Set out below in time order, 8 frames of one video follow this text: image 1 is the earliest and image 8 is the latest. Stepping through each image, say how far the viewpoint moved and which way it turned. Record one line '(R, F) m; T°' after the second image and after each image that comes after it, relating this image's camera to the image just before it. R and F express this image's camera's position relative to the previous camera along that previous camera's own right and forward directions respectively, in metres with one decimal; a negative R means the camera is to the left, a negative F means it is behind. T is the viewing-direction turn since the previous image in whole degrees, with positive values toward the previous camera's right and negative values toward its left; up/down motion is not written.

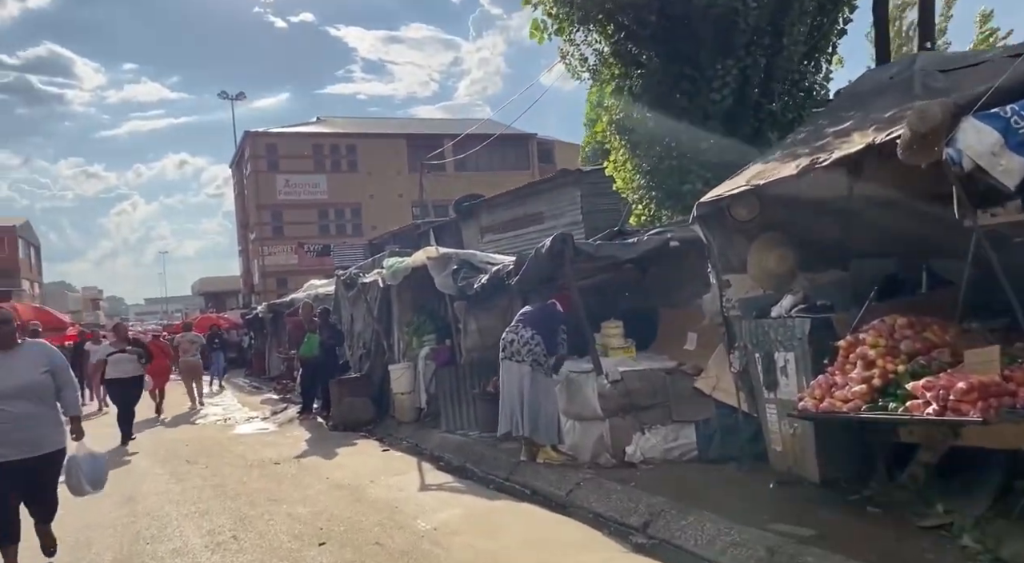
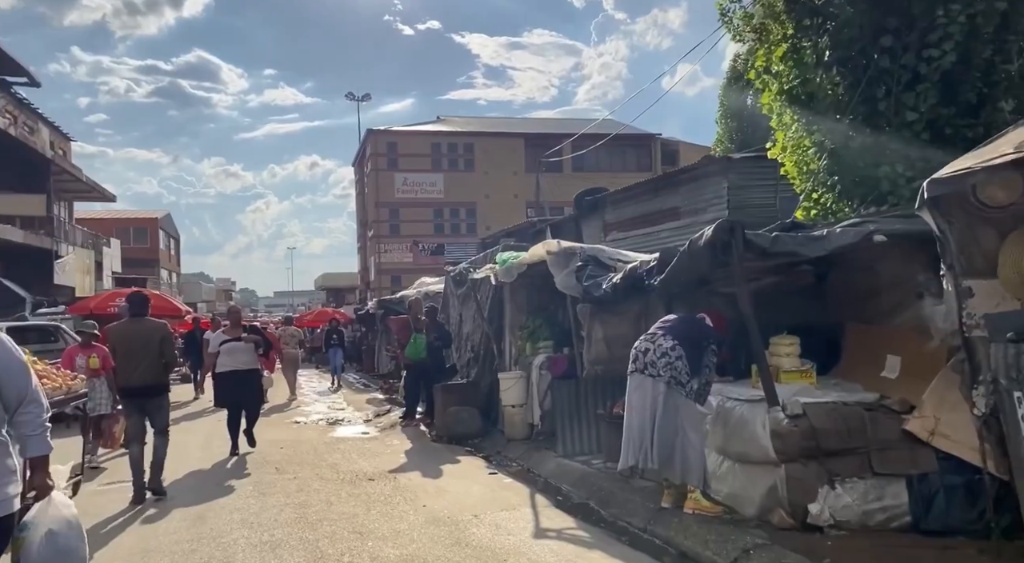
(-0.3, +1.5) m; -8°
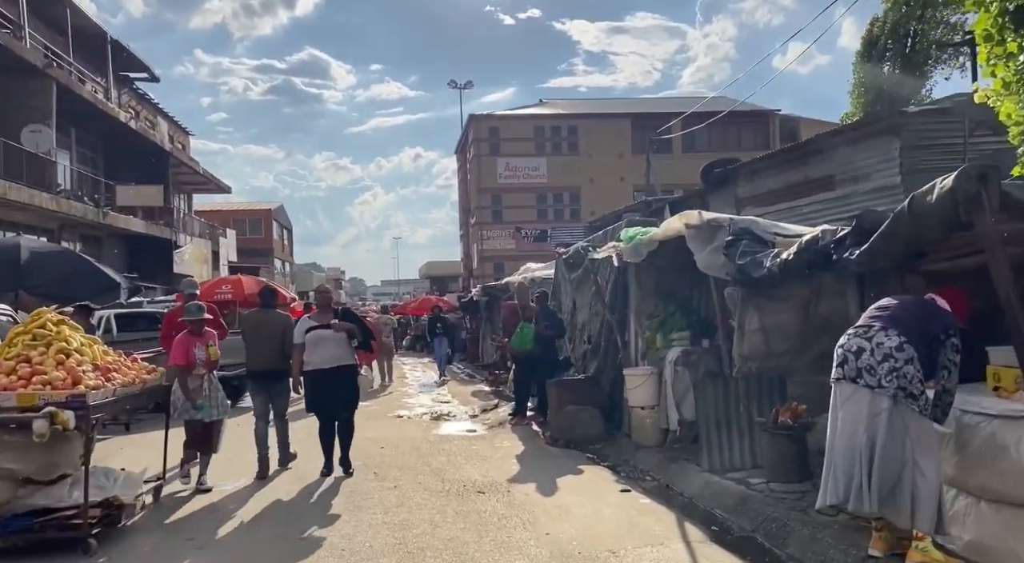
(-0.3, +1.4) m; -7°
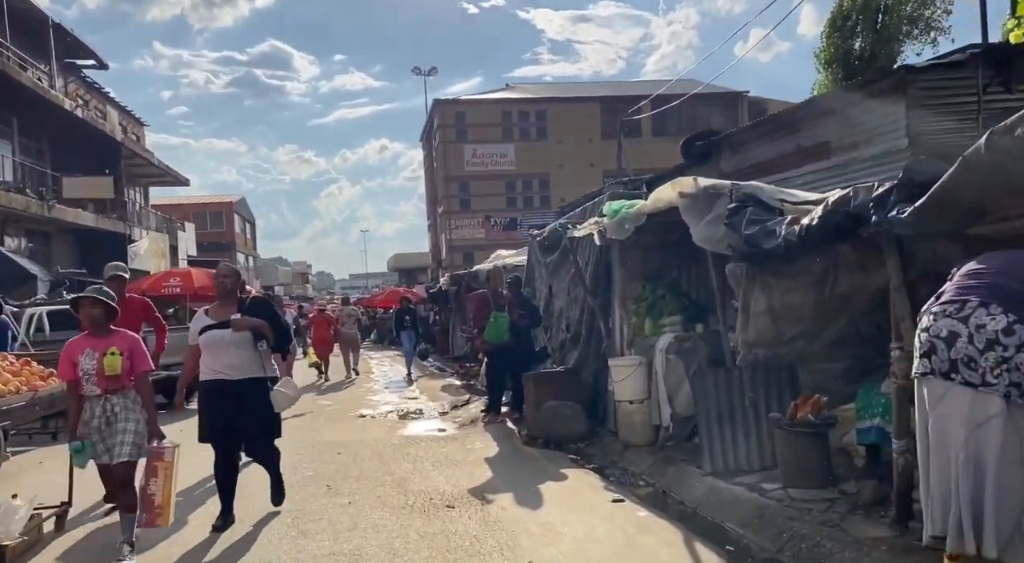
(0.0, +1.1) m; +2°
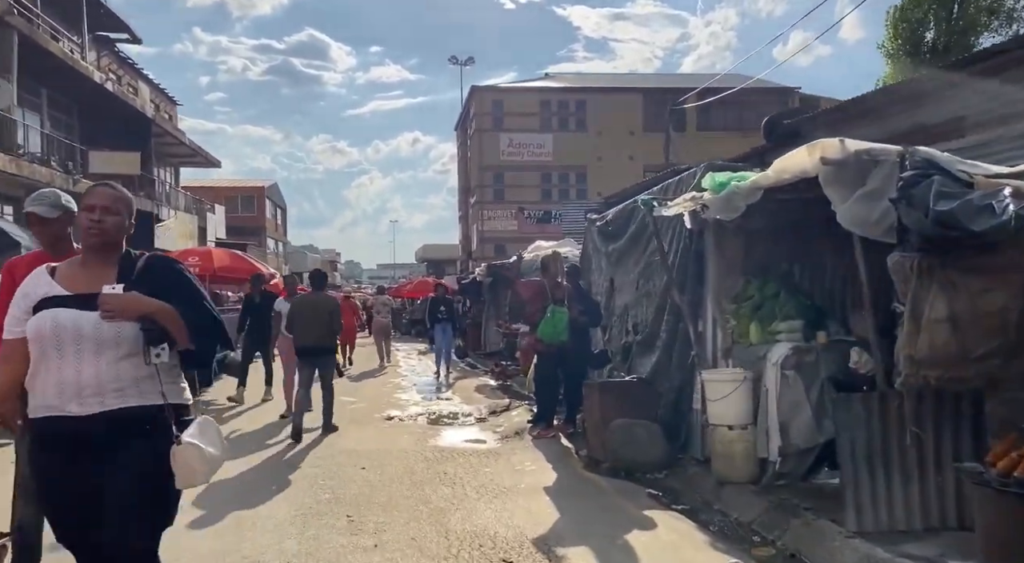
(-0.4, +1.6) m; -2°
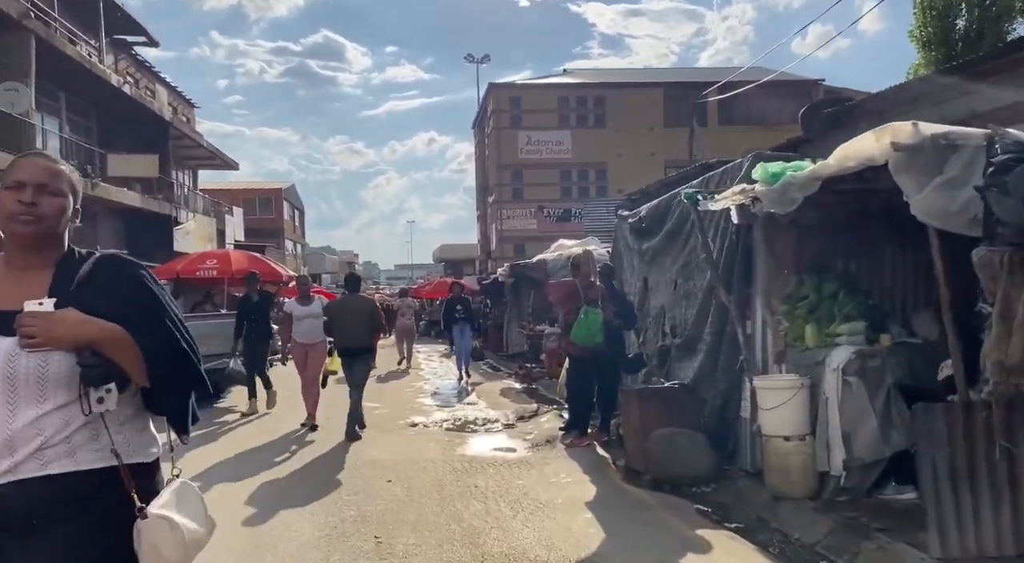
(-0.1, +0.5) m; -1°
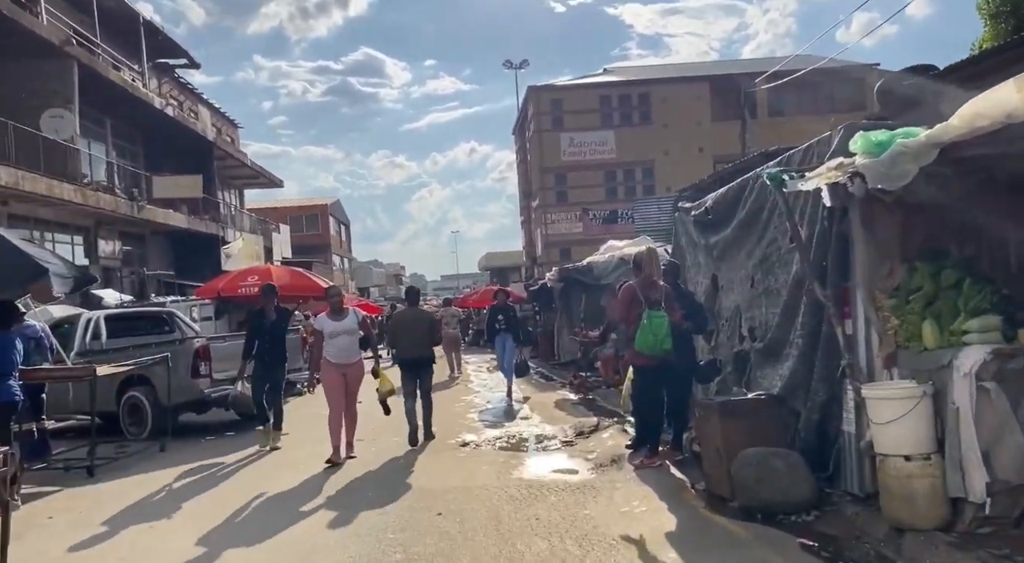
(-0.1, +0.8) m; -3°
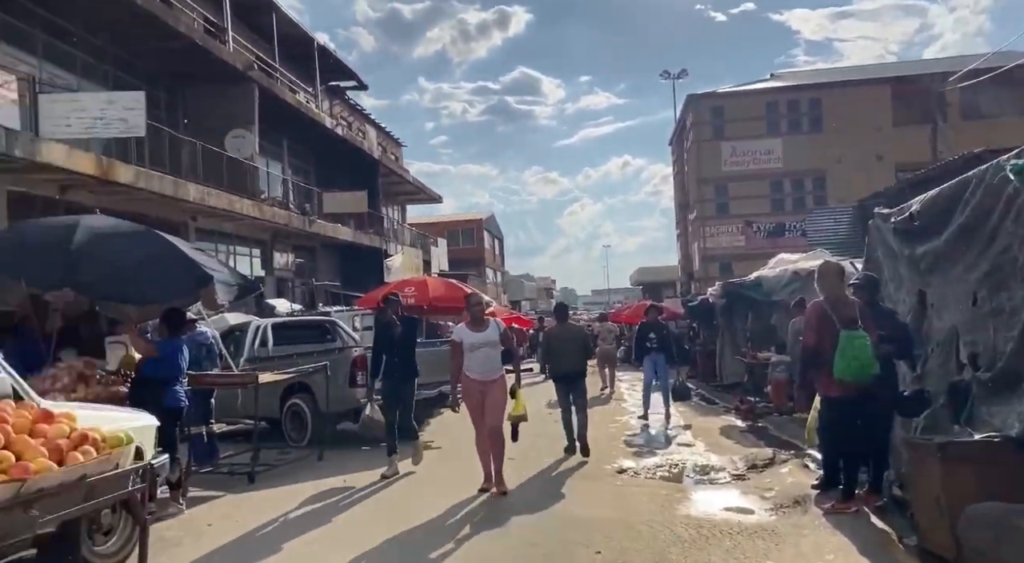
(-0.1, +0.6) m; -11°
